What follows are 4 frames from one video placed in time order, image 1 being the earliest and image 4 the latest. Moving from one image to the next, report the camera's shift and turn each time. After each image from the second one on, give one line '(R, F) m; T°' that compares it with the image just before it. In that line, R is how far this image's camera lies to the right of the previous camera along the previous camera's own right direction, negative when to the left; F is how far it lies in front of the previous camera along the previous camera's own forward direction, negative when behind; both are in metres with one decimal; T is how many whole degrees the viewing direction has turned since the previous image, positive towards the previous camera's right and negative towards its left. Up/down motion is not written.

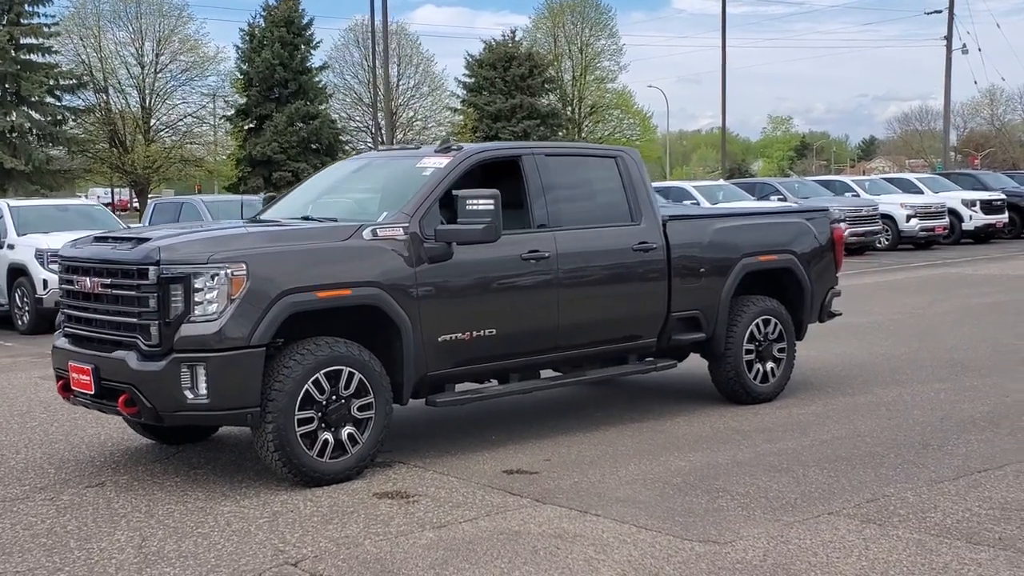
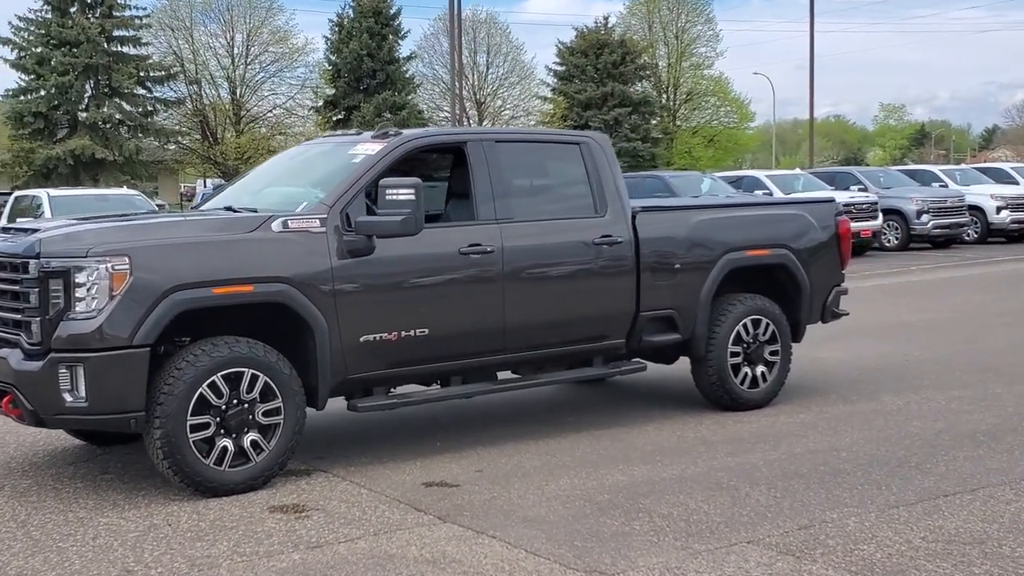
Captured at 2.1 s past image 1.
(+0.9, +0.5) m; -5°
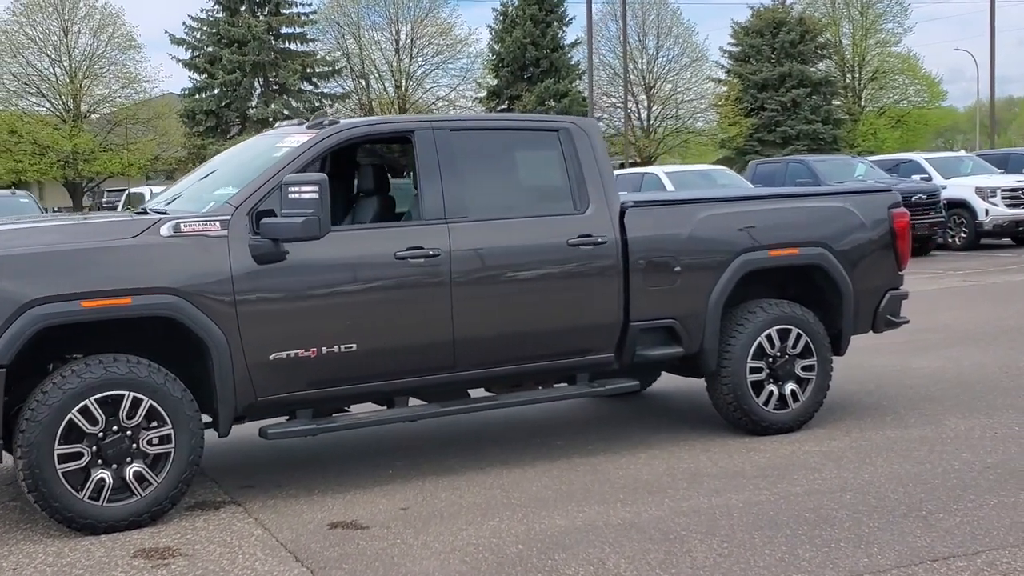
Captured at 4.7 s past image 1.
(+1.1, +0.9) m; -9°
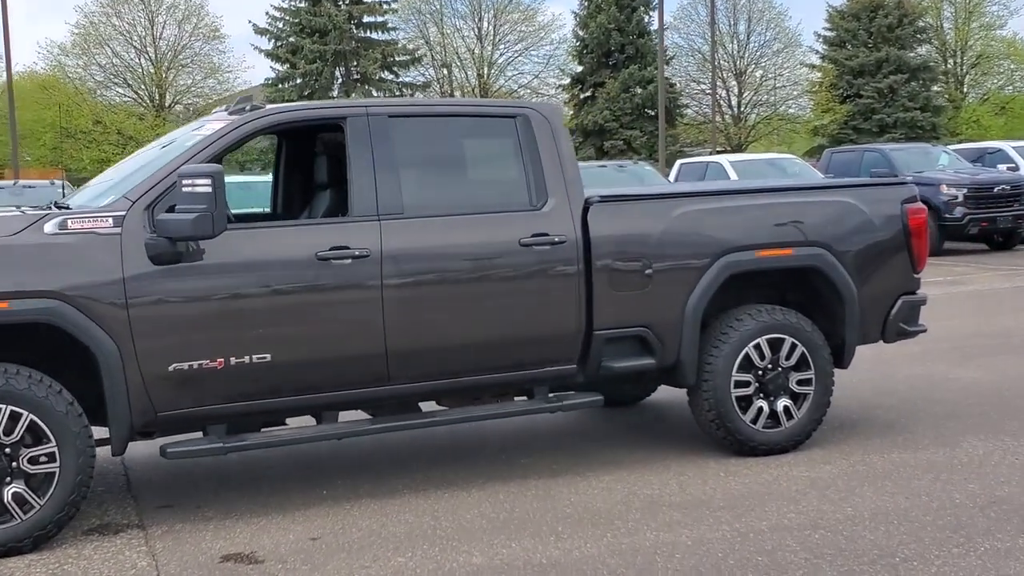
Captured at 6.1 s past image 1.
(+0.7, +0.6) m; -5°
